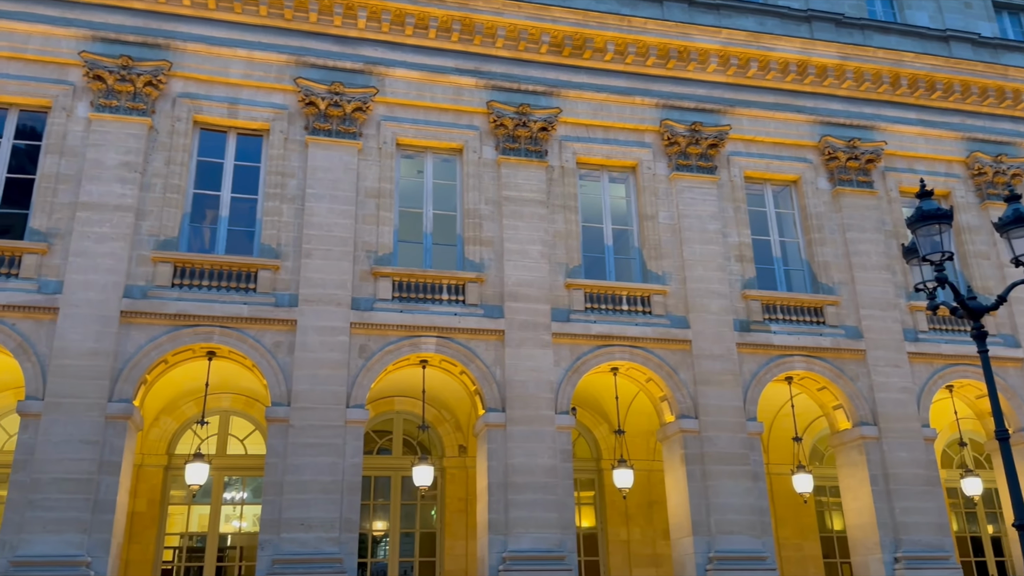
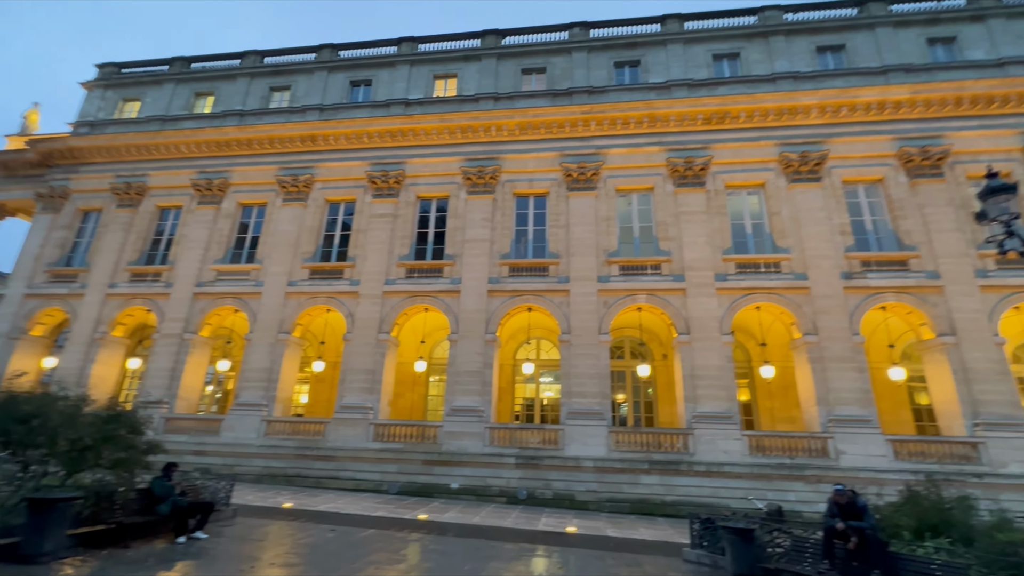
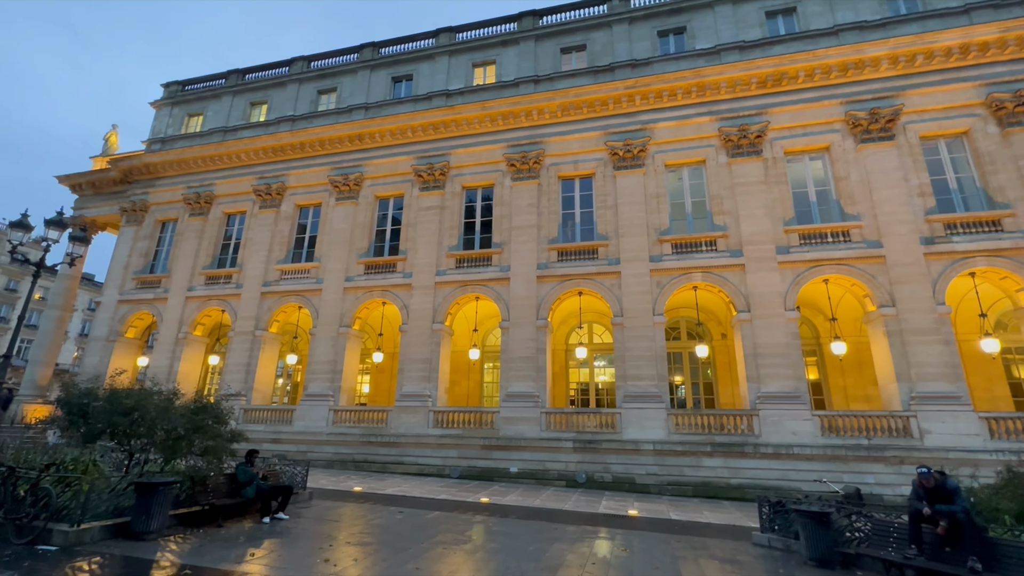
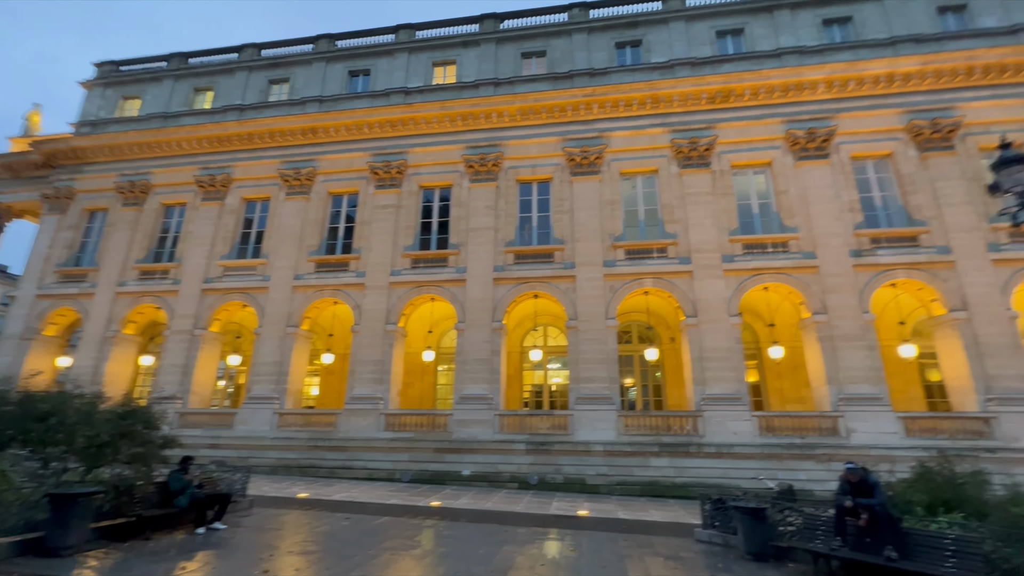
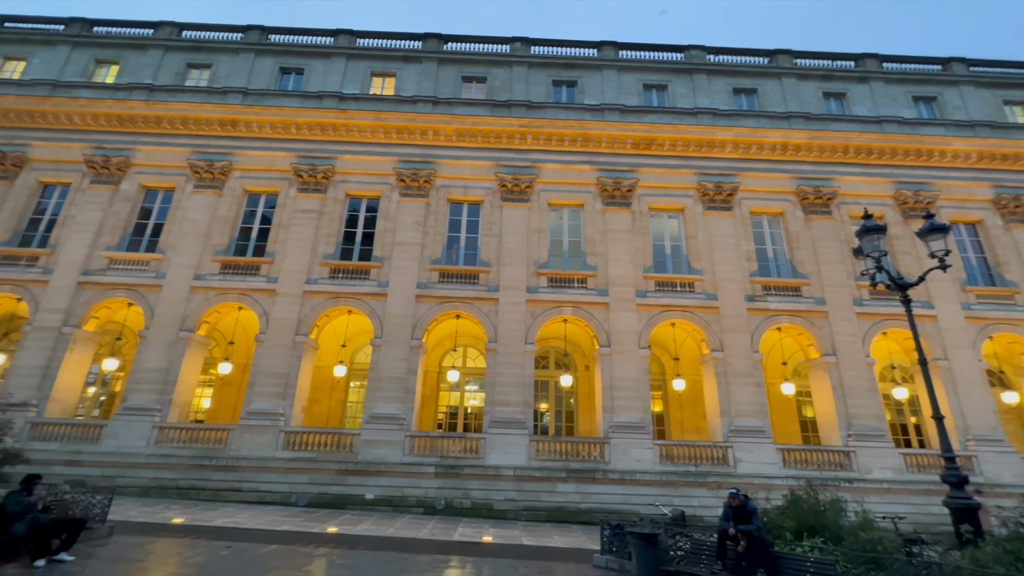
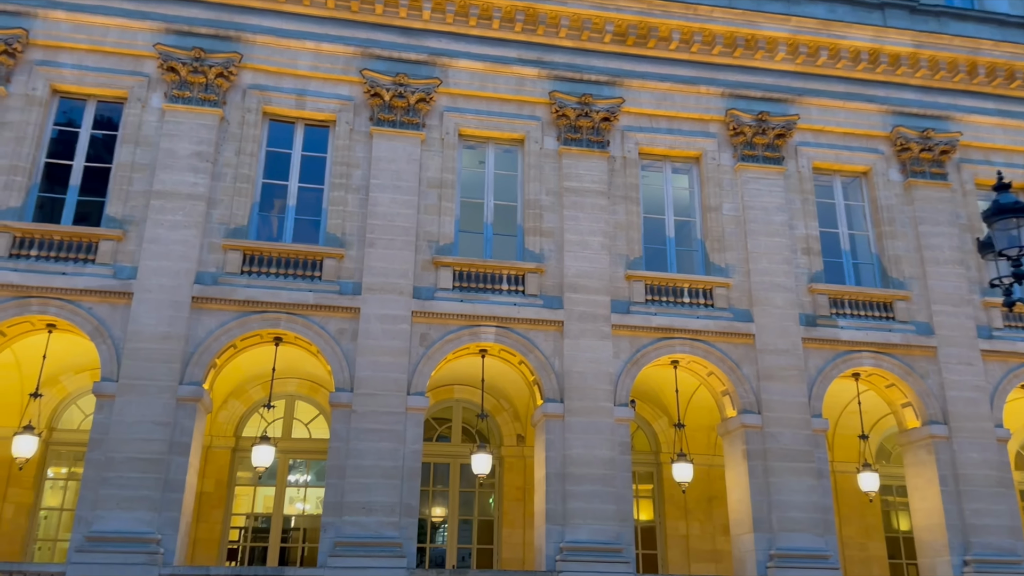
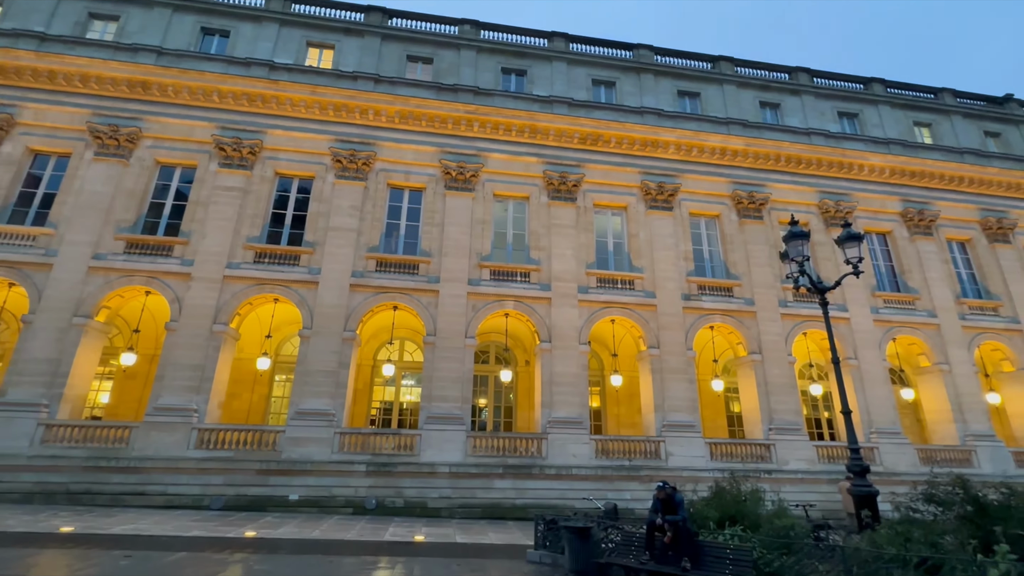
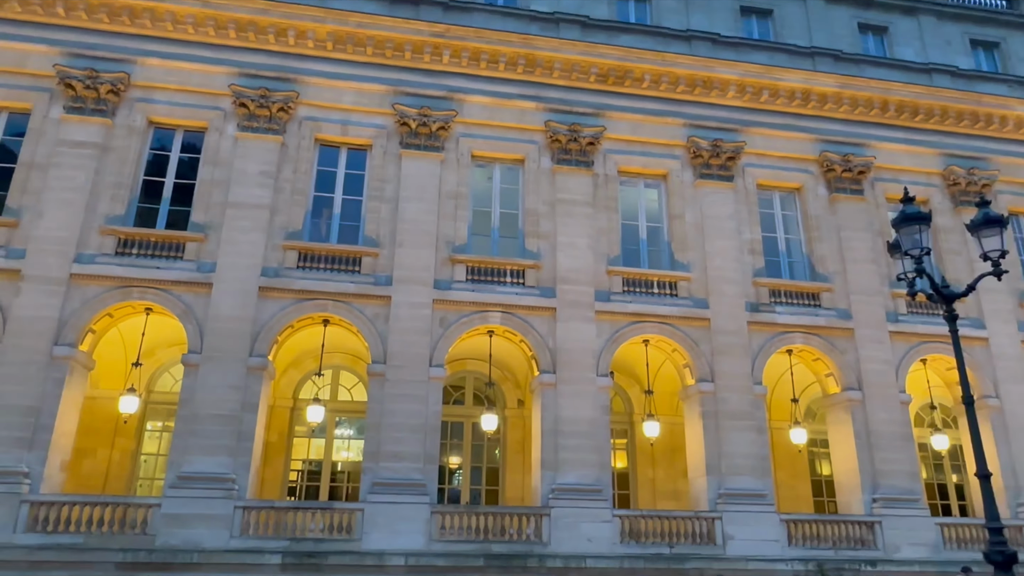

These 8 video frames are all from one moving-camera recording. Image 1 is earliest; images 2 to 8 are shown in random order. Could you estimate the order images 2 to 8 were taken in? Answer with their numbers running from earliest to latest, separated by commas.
6, 8, 7, 5, 2, 3, 4
